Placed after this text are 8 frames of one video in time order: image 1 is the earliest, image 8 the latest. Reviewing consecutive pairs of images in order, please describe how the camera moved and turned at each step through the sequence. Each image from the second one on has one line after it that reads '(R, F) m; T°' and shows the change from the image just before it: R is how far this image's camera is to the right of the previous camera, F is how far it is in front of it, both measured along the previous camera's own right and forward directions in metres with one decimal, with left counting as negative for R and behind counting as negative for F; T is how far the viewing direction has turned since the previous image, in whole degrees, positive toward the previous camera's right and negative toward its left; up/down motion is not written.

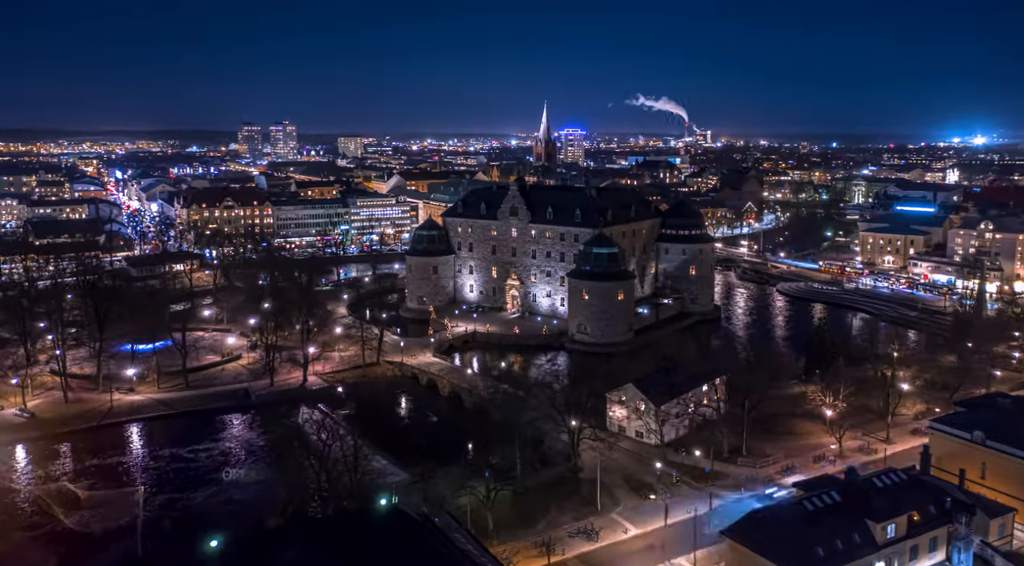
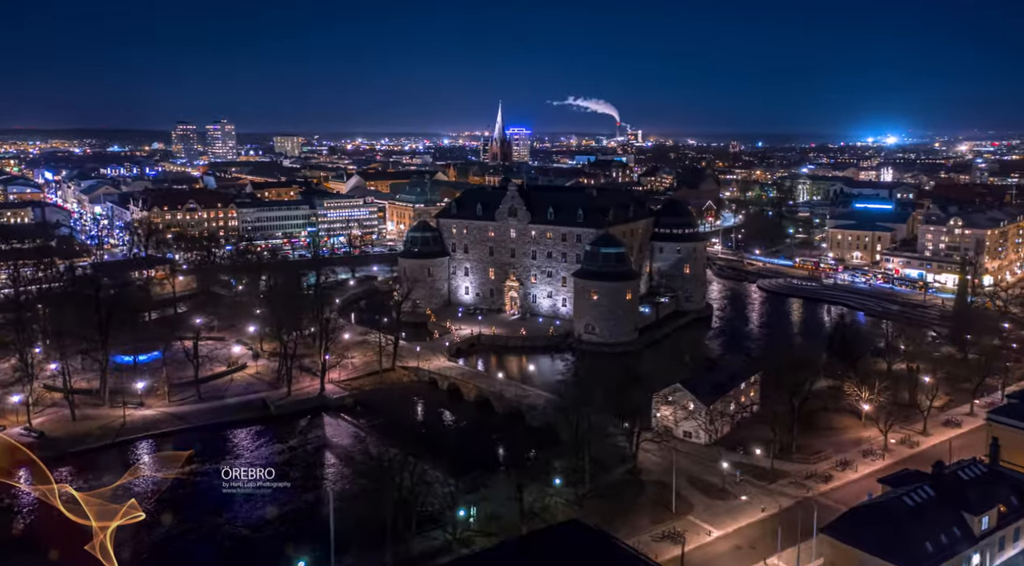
(-4.8, +0.8) m; +5°
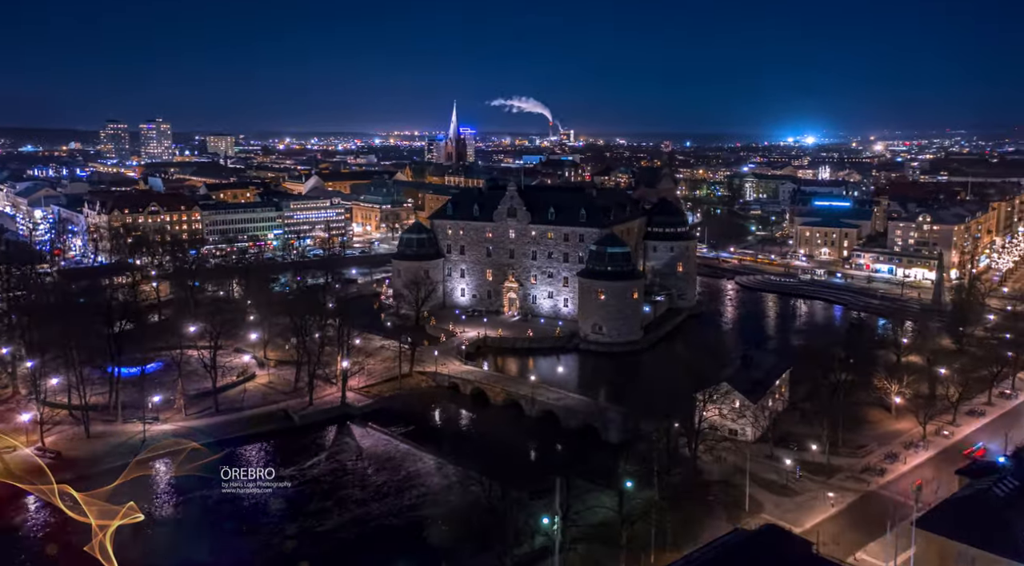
(-4.8, +0.7) m; +5°
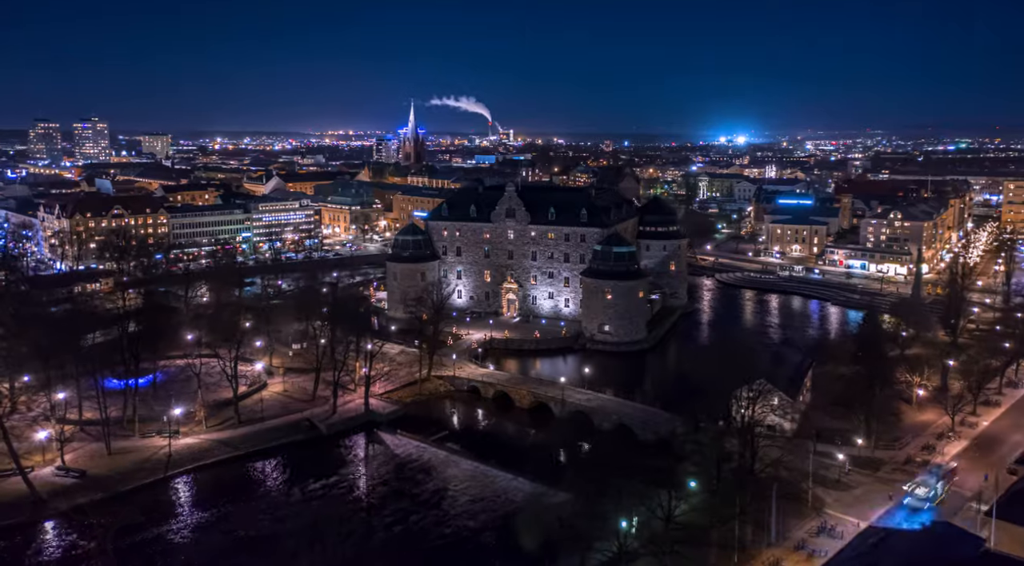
(-4.3, +0.6) m; +4°
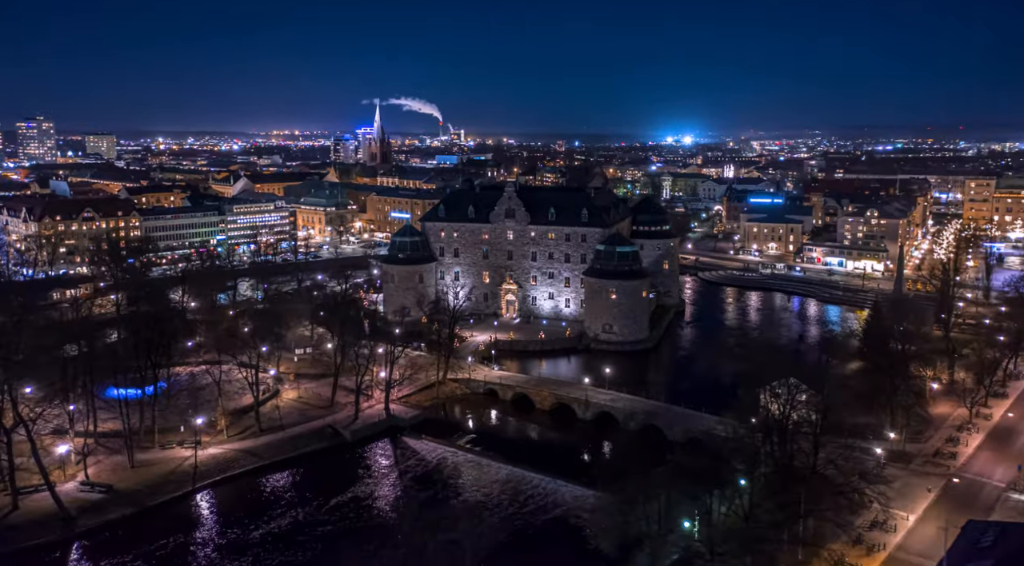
(-3.5, +0.4) m; +3°
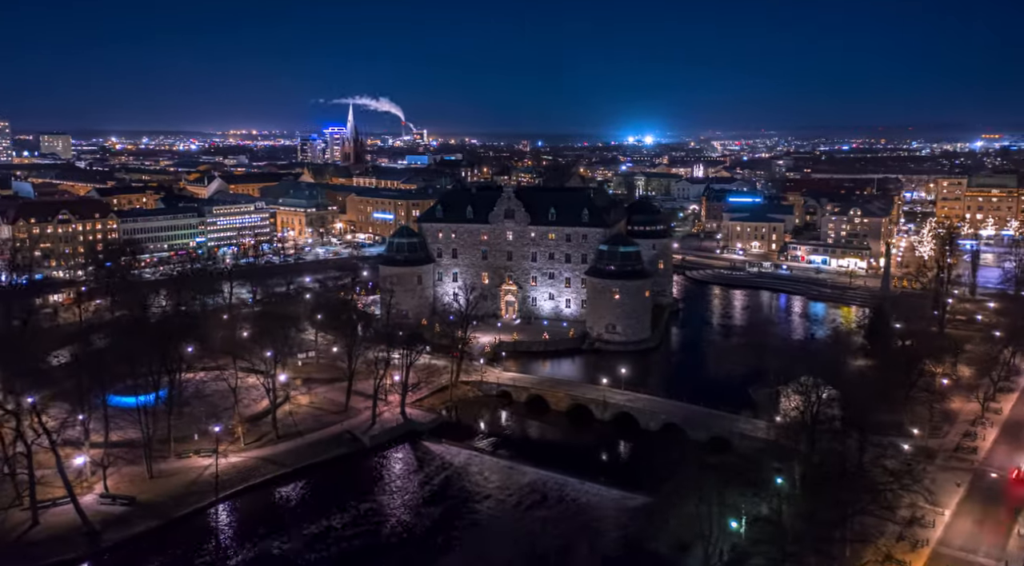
(-2.6, +0.4) m; +3°
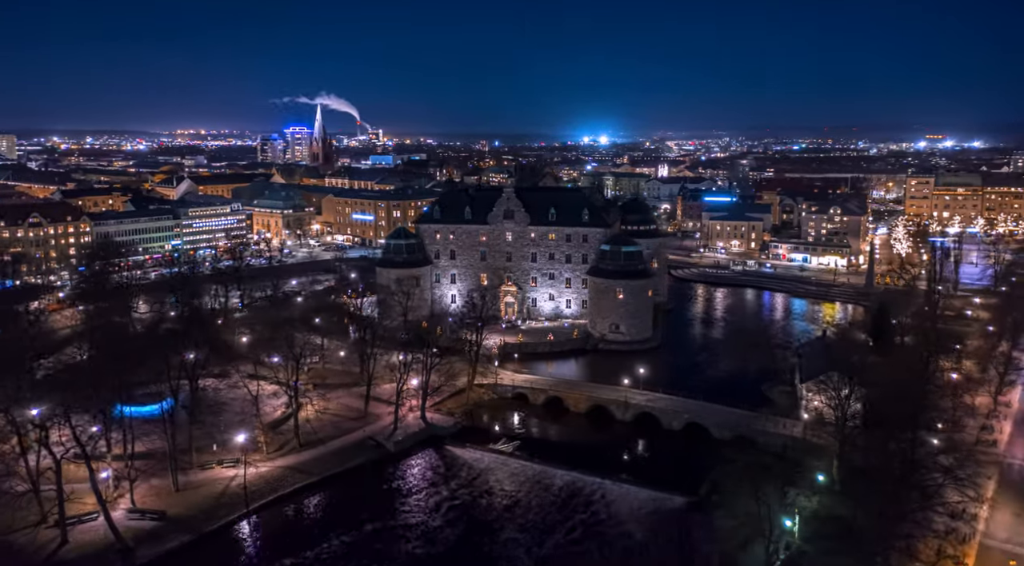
(-3.1, +0.4) m; +3°
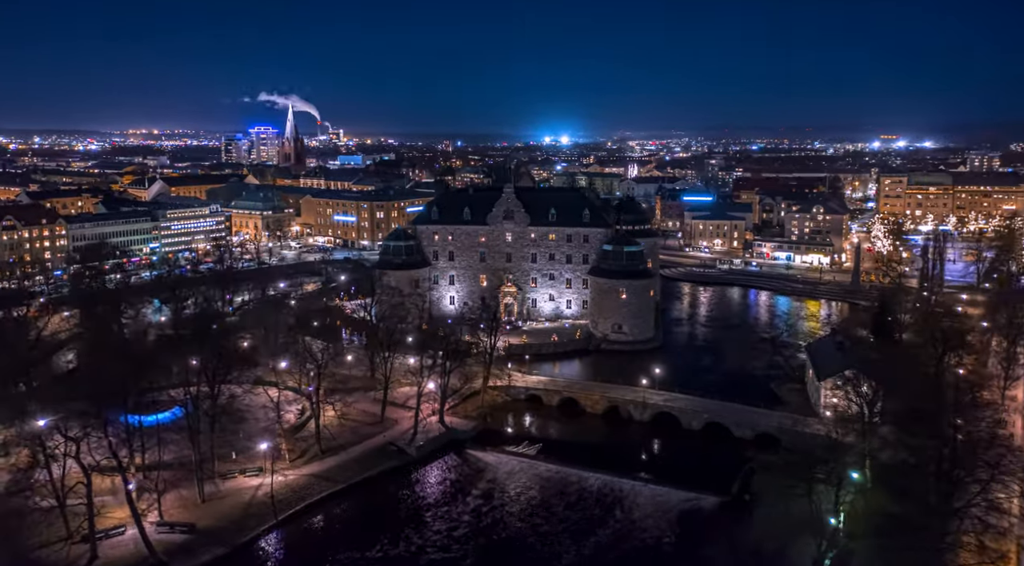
(-2.7, +0.4) m; +3°
